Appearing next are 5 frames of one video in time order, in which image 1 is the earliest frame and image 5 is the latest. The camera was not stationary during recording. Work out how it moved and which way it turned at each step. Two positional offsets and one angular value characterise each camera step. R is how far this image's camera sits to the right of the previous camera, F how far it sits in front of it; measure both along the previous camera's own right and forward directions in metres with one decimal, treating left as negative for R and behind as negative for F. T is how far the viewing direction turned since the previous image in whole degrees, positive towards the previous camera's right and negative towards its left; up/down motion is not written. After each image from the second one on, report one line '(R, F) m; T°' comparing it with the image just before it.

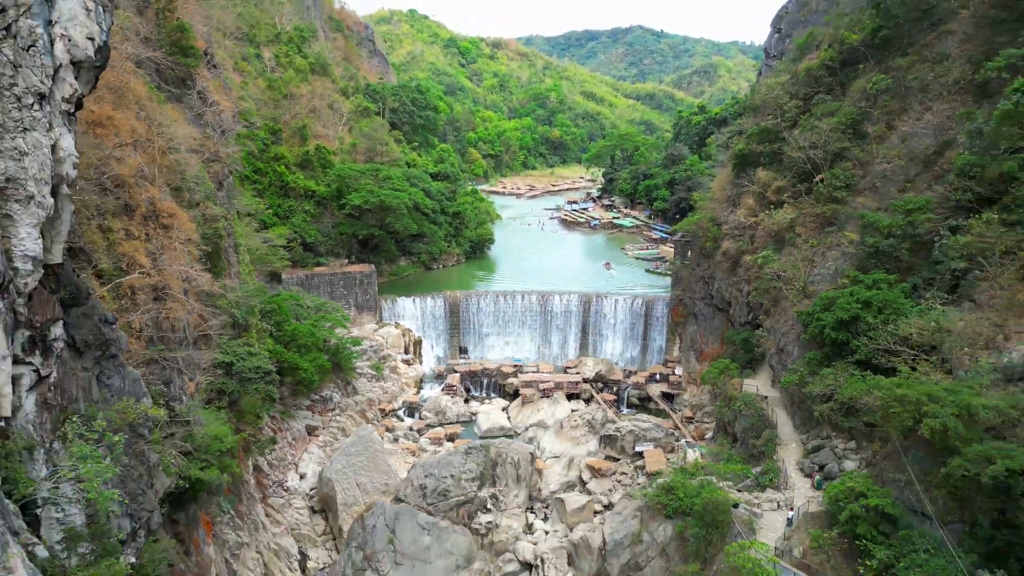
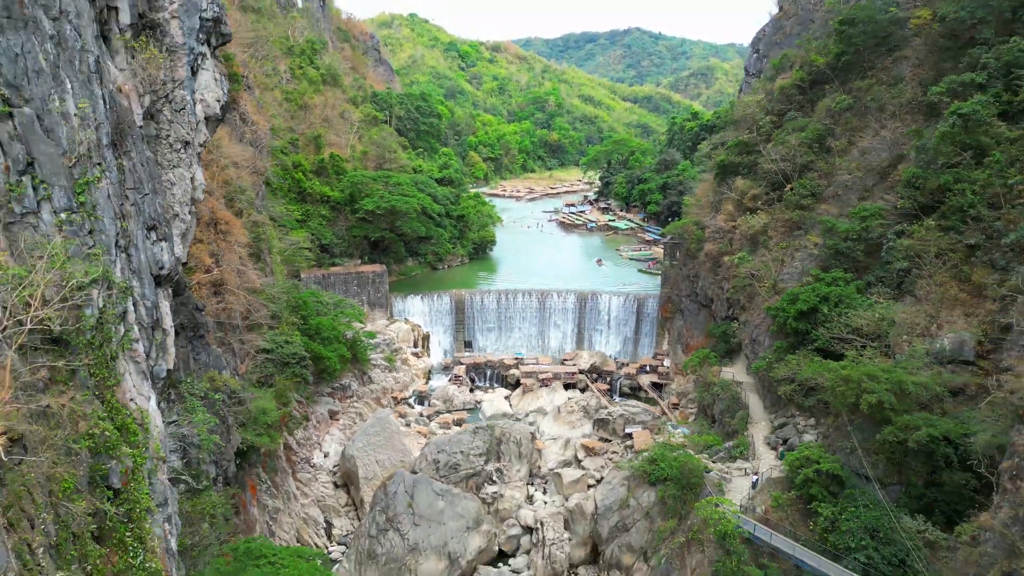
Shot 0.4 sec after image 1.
(-0.1, -1.7) m; 0°
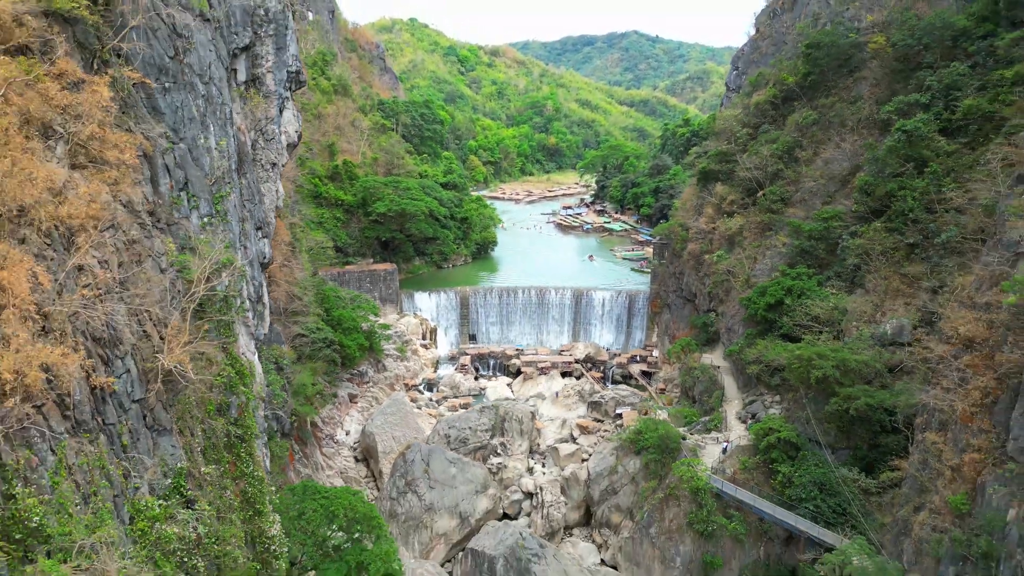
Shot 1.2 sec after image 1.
(-0.1, -1.9) m; 0°
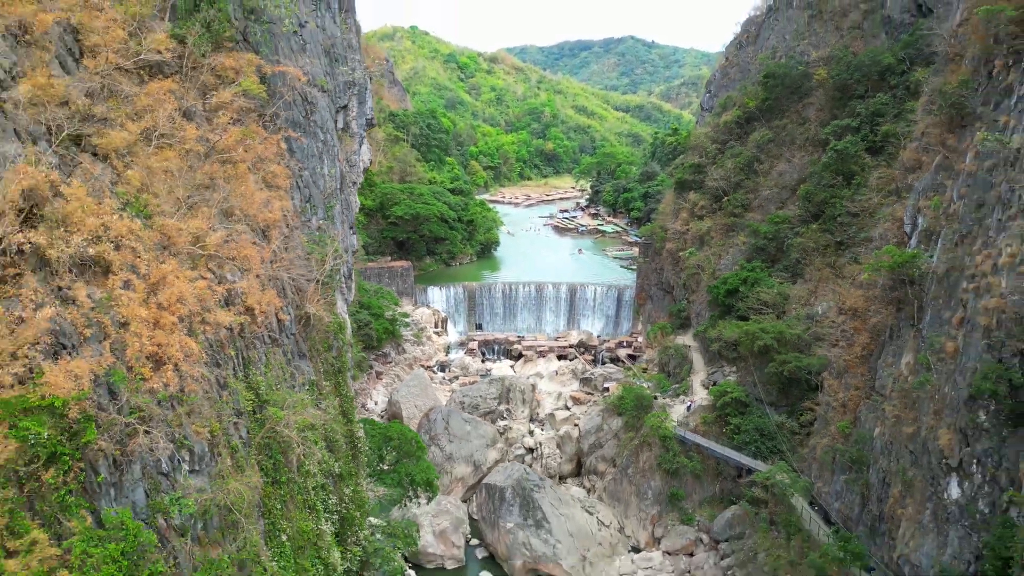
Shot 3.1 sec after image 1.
(-0.2, -3.4) m; 0°
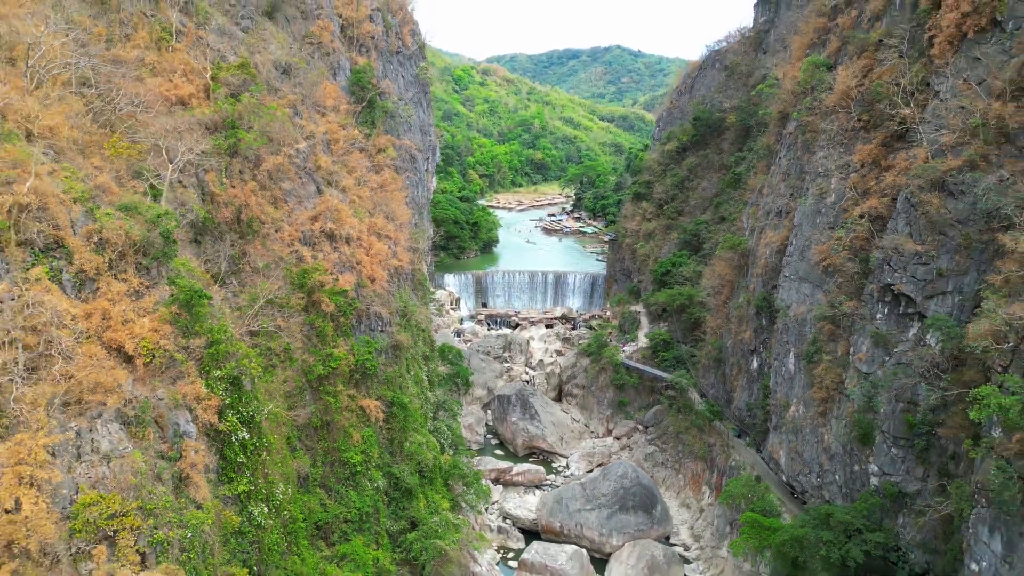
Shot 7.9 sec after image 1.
(-0.4, -8.5) m; +1°
